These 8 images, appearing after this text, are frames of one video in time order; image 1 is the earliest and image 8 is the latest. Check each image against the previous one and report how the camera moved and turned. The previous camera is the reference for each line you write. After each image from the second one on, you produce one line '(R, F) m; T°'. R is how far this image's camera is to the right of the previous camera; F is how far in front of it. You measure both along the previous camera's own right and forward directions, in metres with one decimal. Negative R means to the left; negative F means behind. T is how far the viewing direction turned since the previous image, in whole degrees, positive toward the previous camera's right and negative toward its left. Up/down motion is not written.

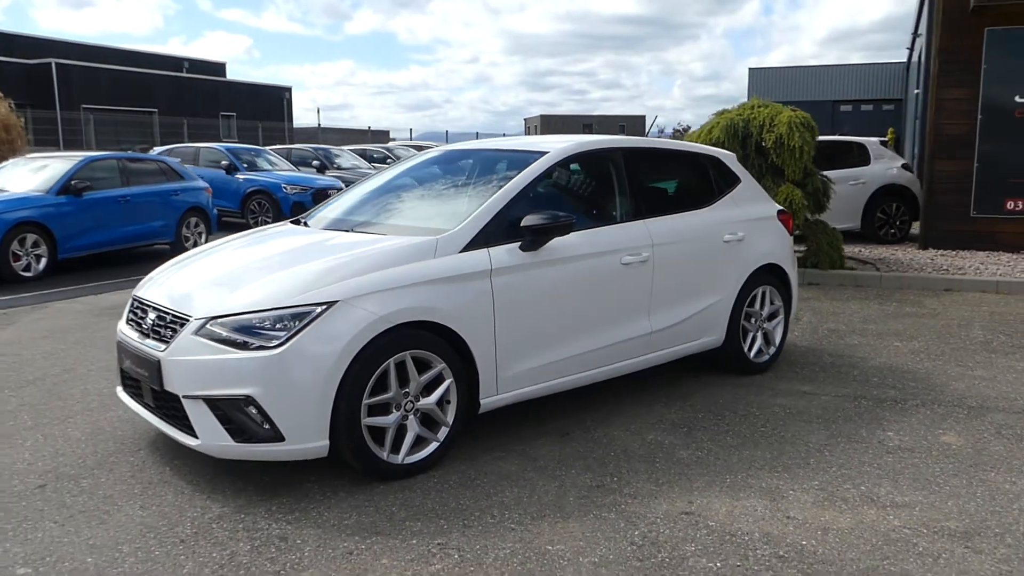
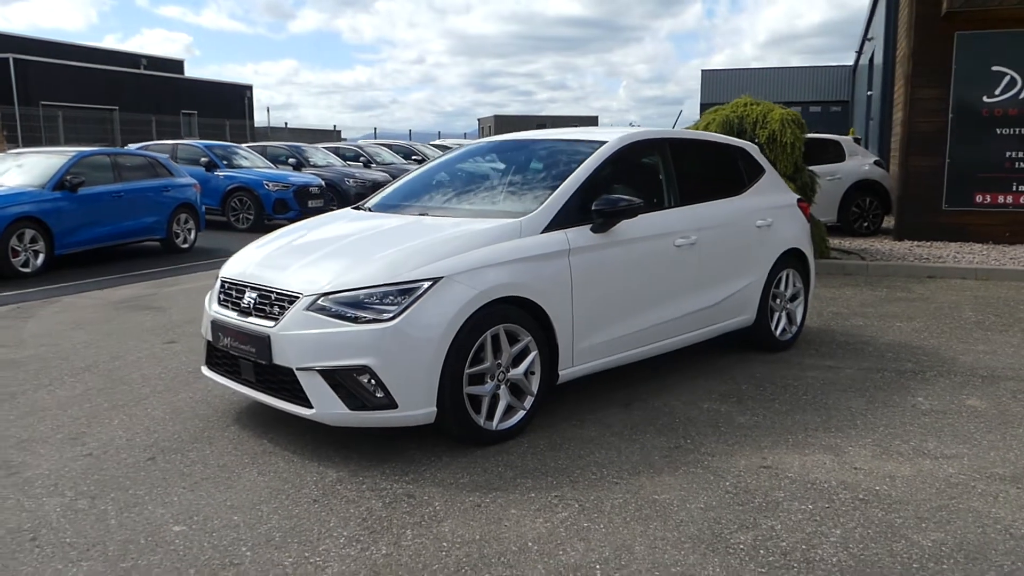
(-0.7, -0.3) m; +4°
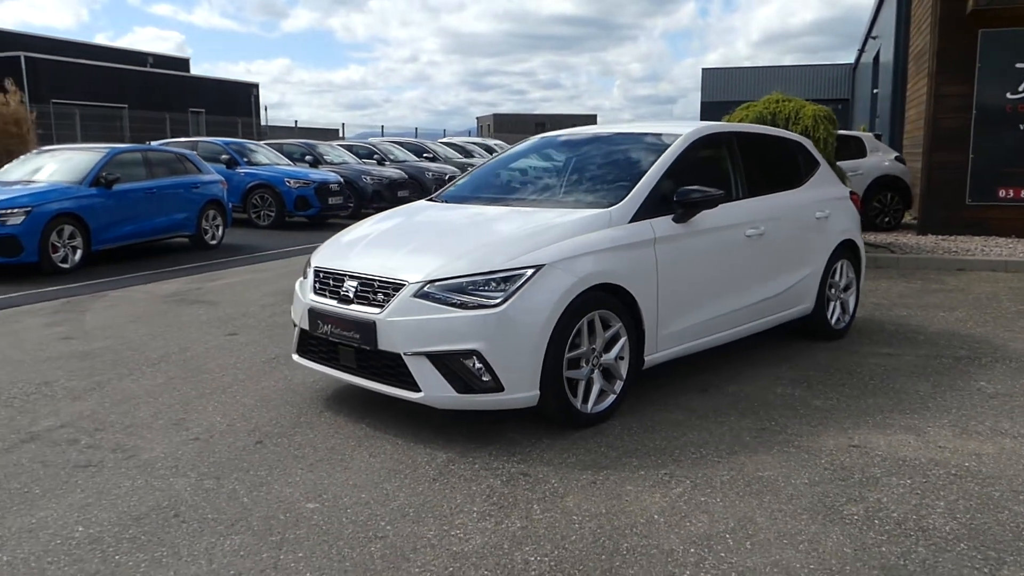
(-0.6, -0.2) m; +1°
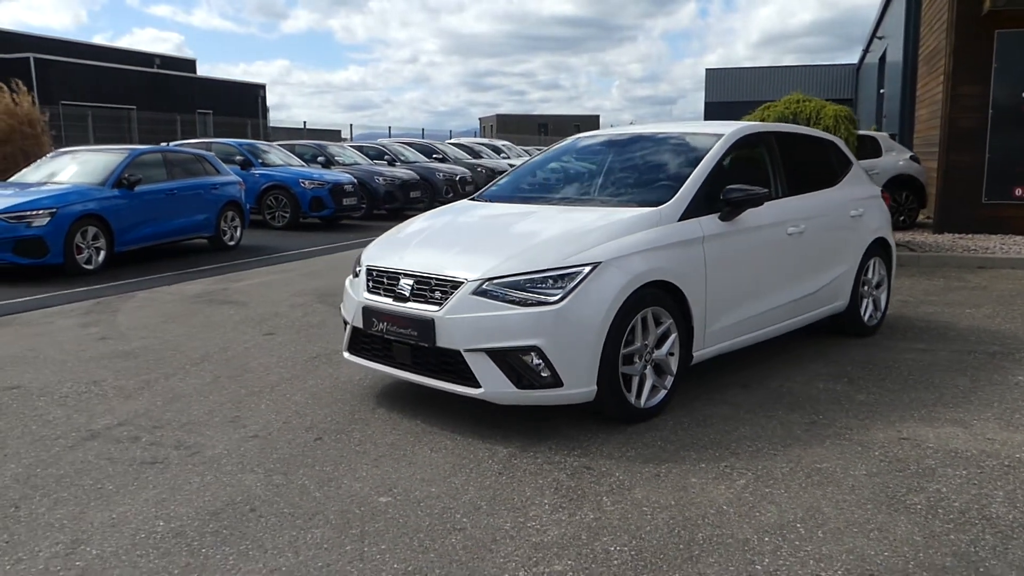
(-0.3, -0.1) m; 0°
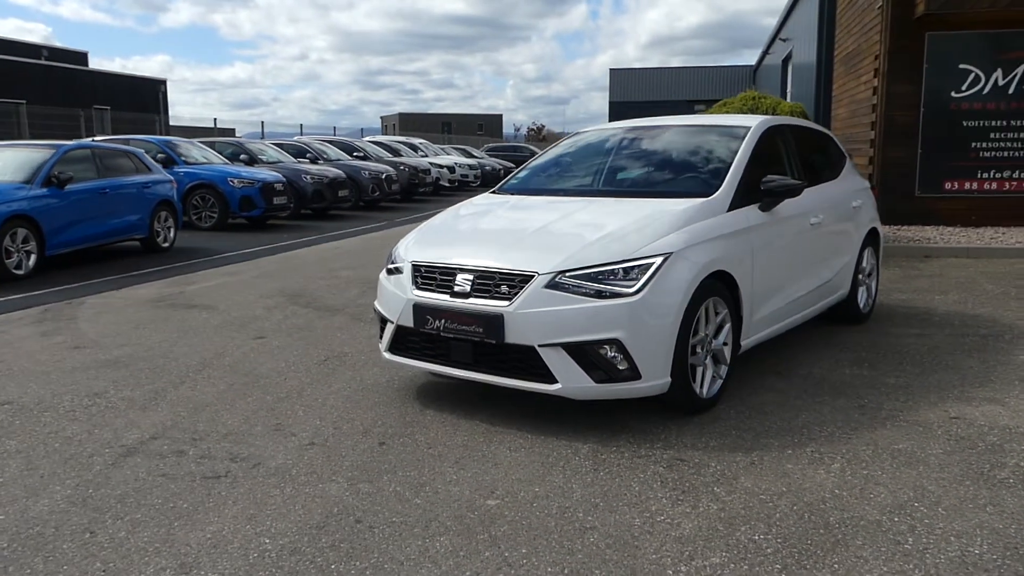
(-0.9, +0.2) m; +7°
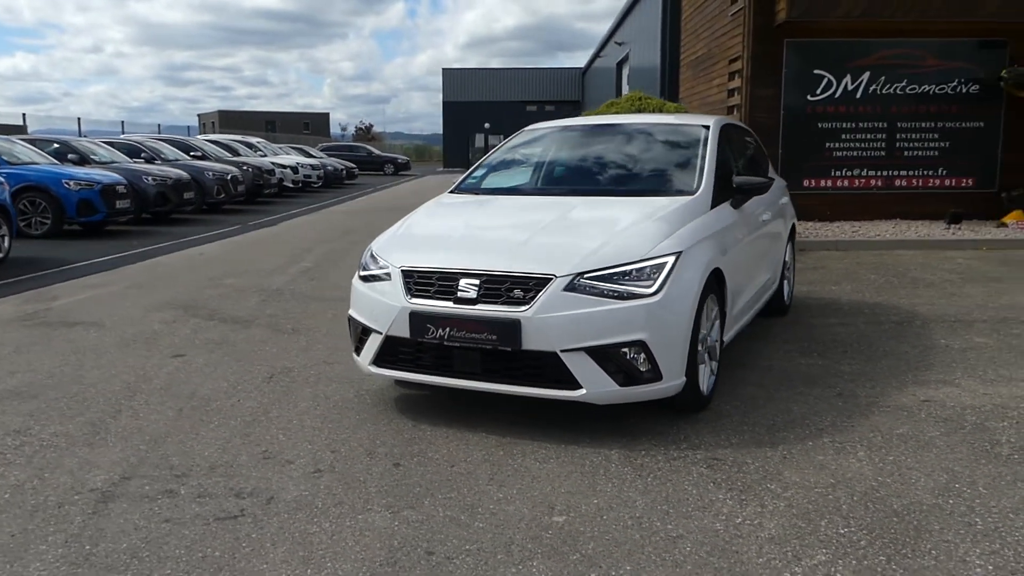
(-0.9, +0.3) m; +12°
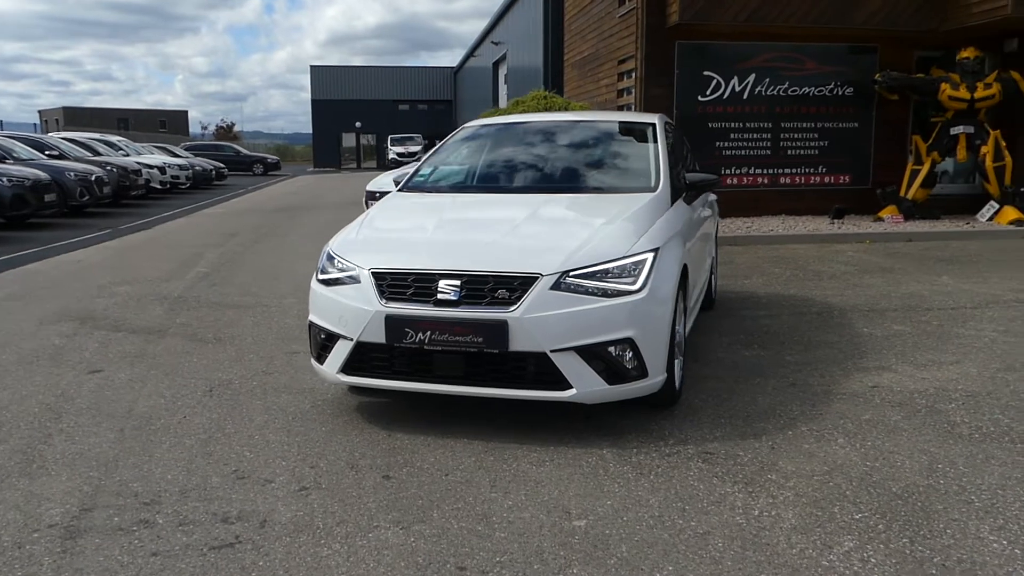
(-0.6, +0.2) m; +9°
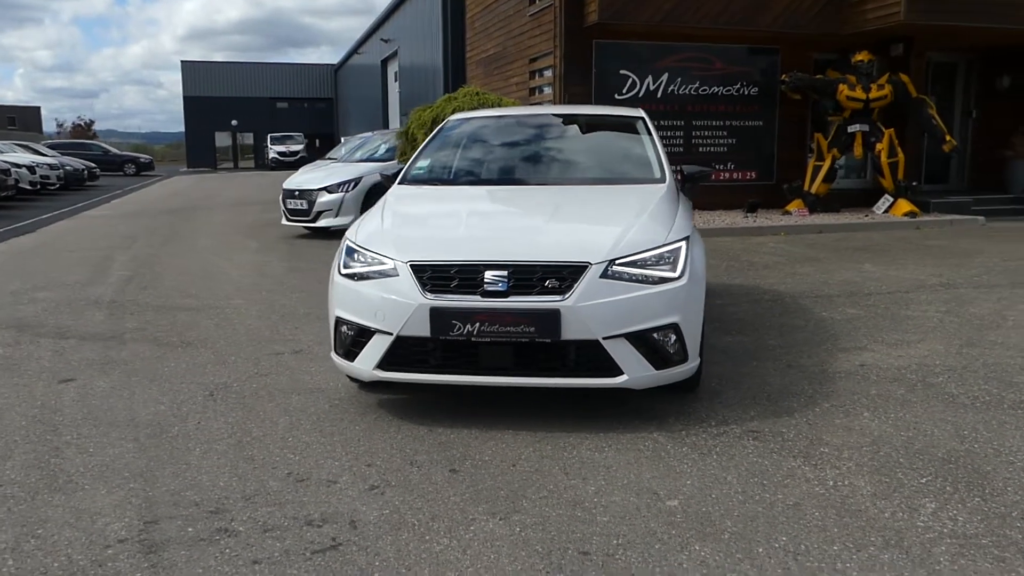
(-0.9, +0.1) m; +9°
